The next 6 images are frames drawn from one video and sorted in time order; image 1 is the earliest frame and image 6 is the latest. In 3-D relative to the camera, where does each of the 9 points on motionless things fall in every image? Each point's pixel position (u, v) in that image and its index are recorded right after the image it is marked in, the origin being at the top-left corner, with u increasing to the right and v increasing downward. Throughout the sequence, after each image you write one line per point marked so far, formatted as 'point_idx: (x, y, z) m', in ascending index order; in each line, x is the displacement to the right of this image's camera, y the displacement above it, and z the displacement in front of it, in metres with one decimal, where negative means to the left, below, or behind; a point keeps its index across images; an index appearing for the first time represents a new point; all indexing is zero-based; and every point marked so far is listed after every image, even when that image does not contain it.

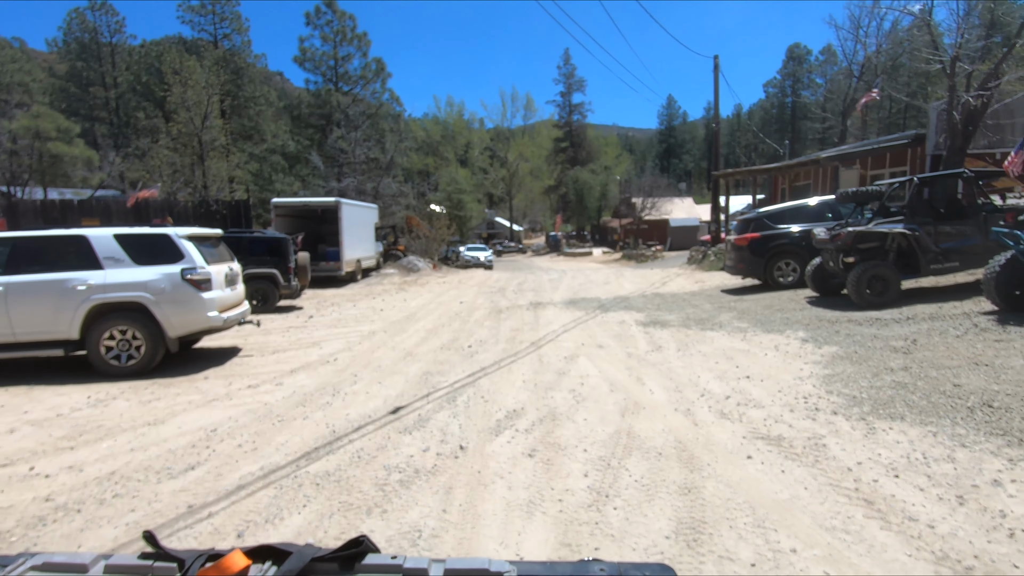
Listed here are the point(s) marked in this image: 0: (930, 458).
0: (+3.0, -1.2, +4.0) m
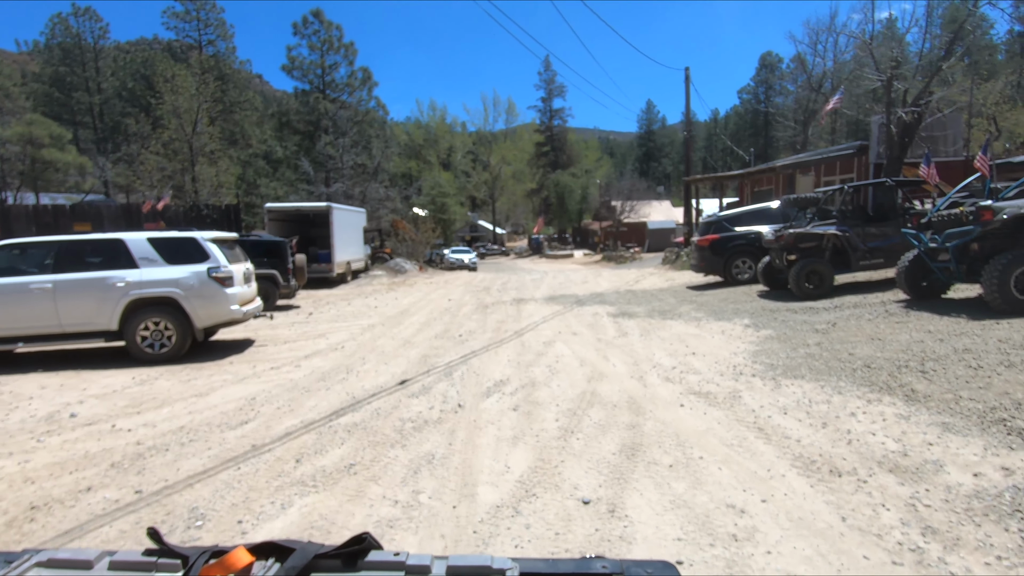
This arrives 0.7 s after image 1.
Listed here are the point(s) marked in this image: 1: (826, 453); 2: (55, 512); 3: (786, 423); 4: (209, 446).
0: (+2.9, -1.1, +5.3) m
1: (+2.4, -1.3, +4.3) m
2: (-3.2, -1.6, +3.9) m
3: (+2.4, -1.2, +4.9) m
4: (-2.8, -1.4, +5.1) m
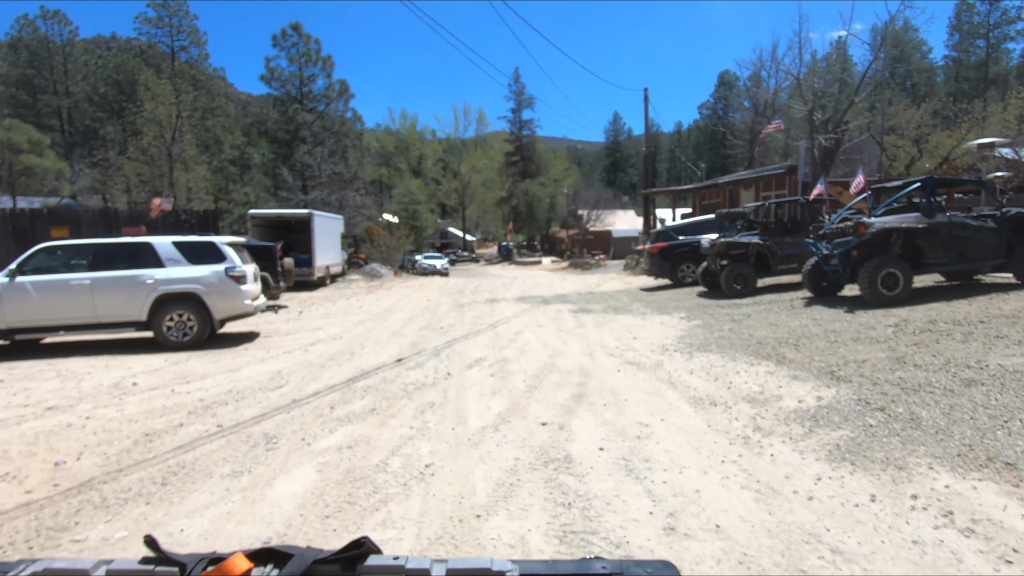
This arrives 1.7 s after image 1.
0: (+2.6, -1.0, +7.2) m
1: (+2.2, -1.2, +6.1) m
2: (-3.4, -1.5, +5.4) m
3: (+2.2, -1.1, +6.7) m
4: (-3.1, -1.4, +6.6) m
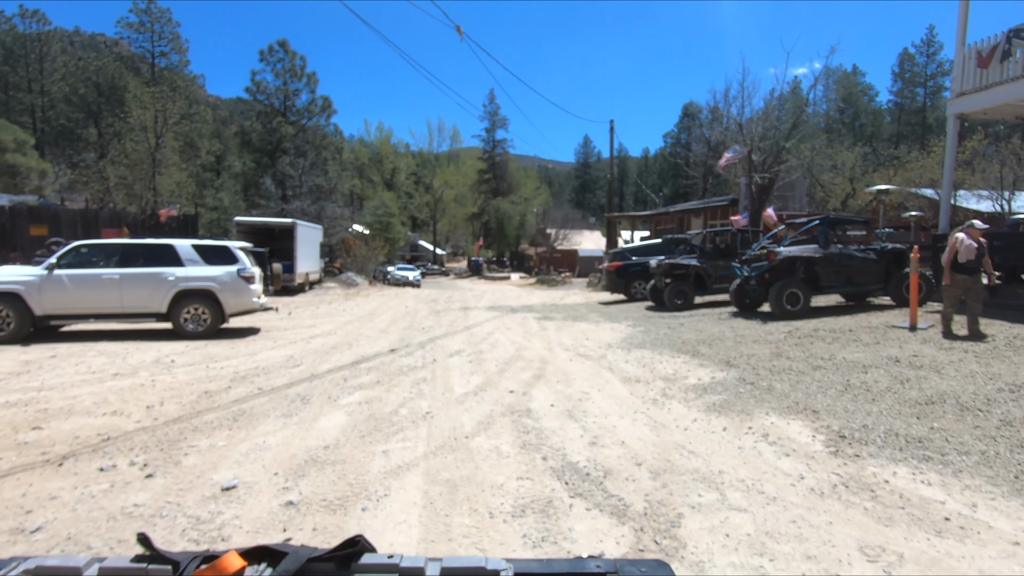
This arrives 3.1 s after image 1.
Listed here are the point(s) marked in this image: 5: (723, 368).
0: (+2.2, -1.1, +9.1) m
1: (+1.8, -1.3, +8.1) m
2: (-3.7, -1.4, +7.0) m
3: (+1.8, -1.2, +8.7) m
4: (-3.5, -1.3, +8.2) m
5: (+3.0, -1.2, +7.9) m
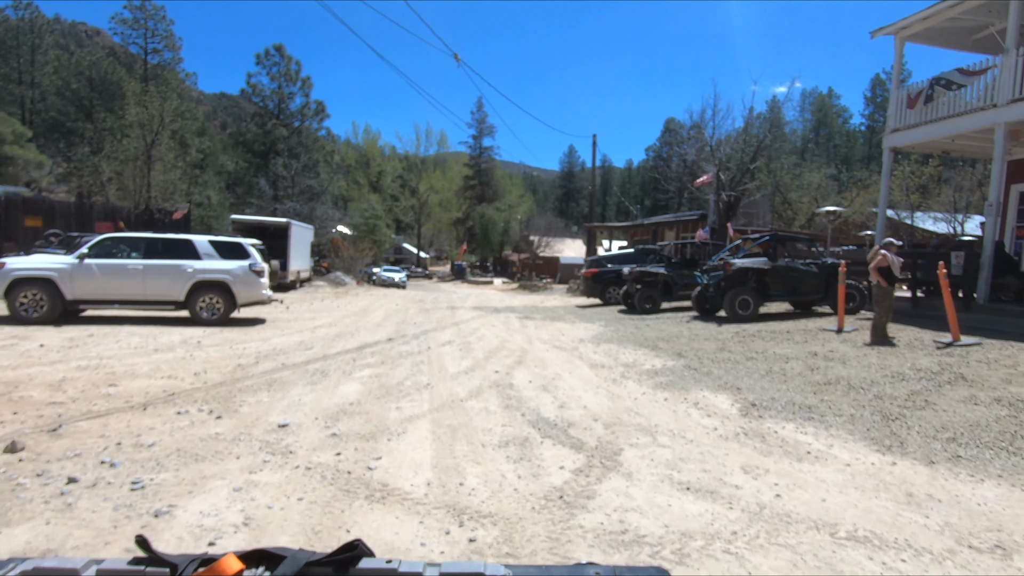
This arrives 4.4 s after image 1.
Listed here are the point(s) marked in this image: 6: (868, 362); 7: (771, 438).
0: (+1.9, -1.2, +10.6) m
1: (+1.5, -1.3, +9.6) m
2: (-4.0, -1.2, +8.3) m
3: (+1.5, -1.2, +10.2) m
4: (-3.7, -1.2, +9.5) m
5: (+2.8, -1.2, +9.4) m
6: (+5.4, -1.1, +8.4) m
7: (+2.7, -1.6, +5.6) m
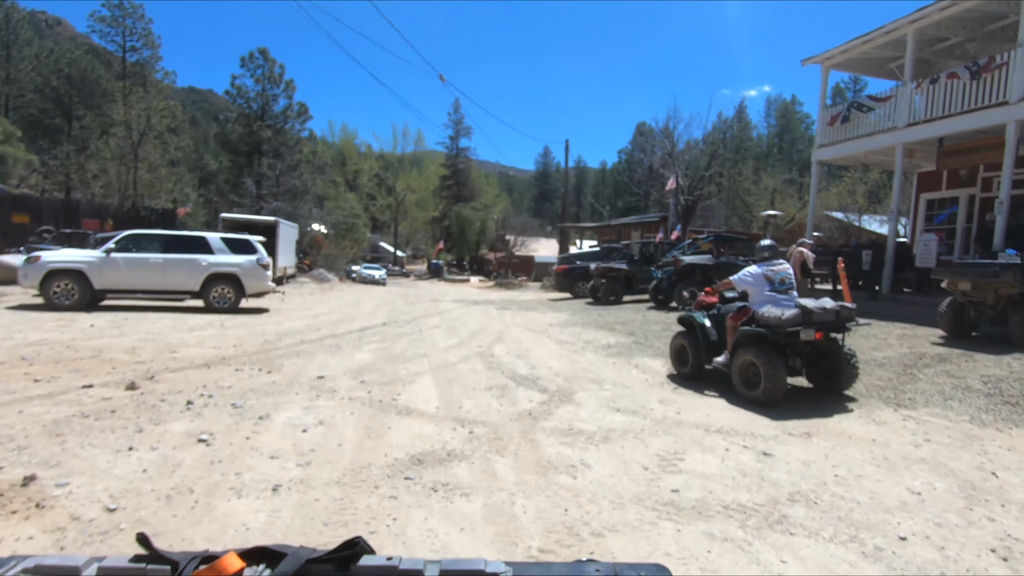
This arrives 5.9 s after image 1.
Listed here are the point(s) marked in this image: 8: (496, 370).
0: (+1.4, -1.0, +12.6) m
1: (+1.1, -1.1, +11.5) m
2: (-4.3, -1.0, +10.0) m
3: (+1.0, -1.0, +12.1) m
4: (-4.1, -0.9, +11.3) m
5: (+2.4, -1.0, +11.4) m
6: (+5.1, -0.9, +10.5) m
7: (+2.4, -1.4, +7.6) m
8: (-0.3, -1.3, +8.4) m
